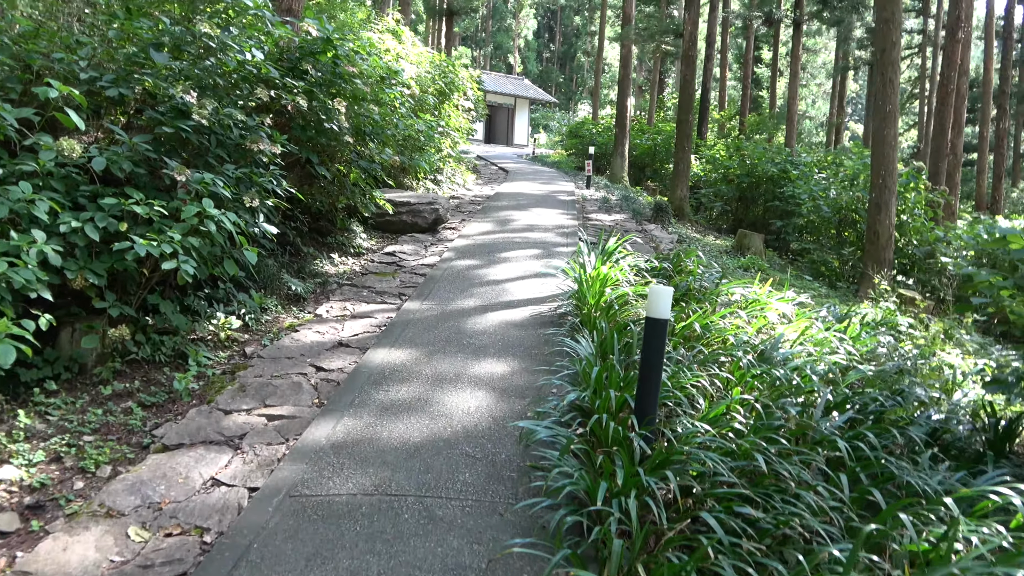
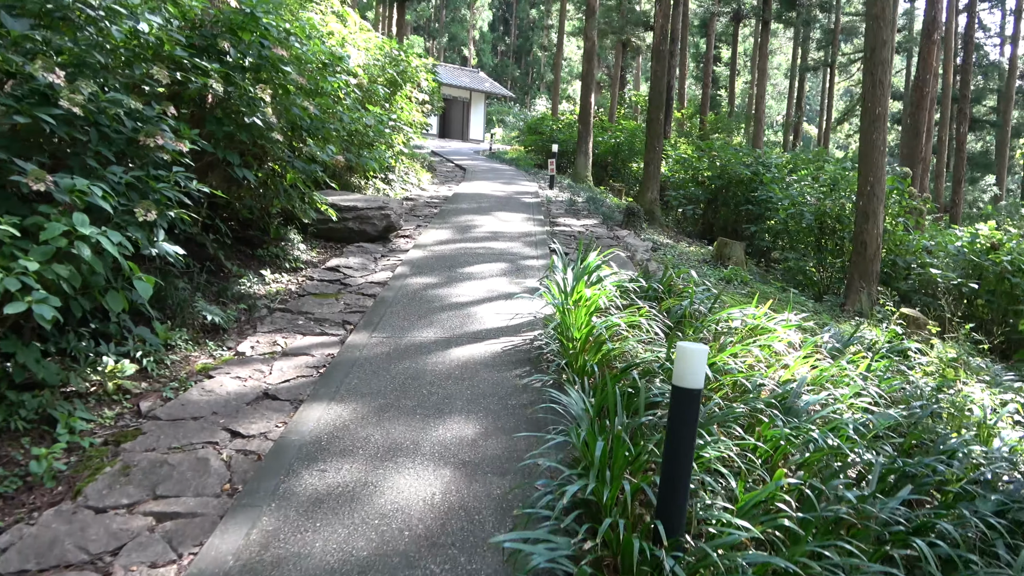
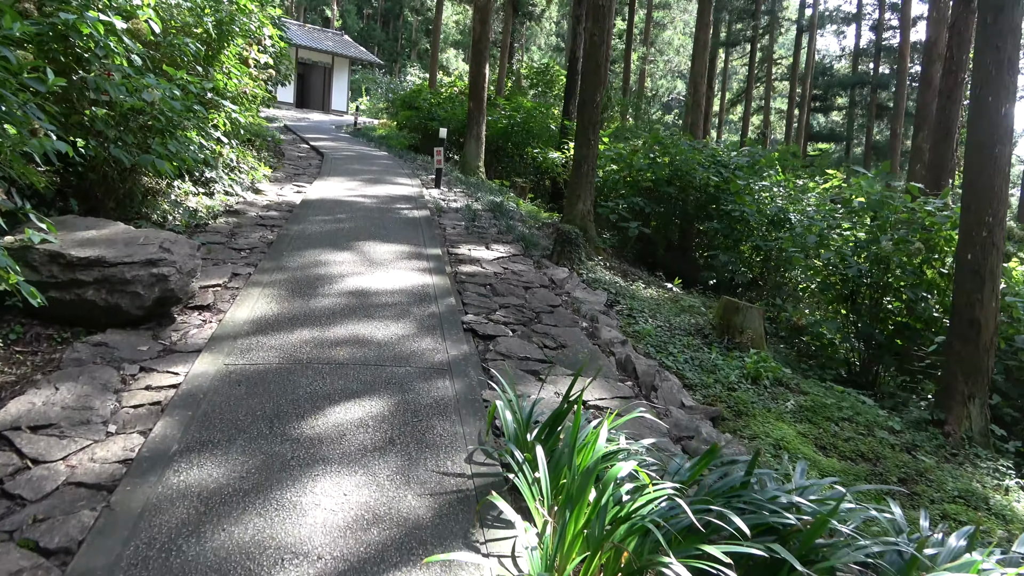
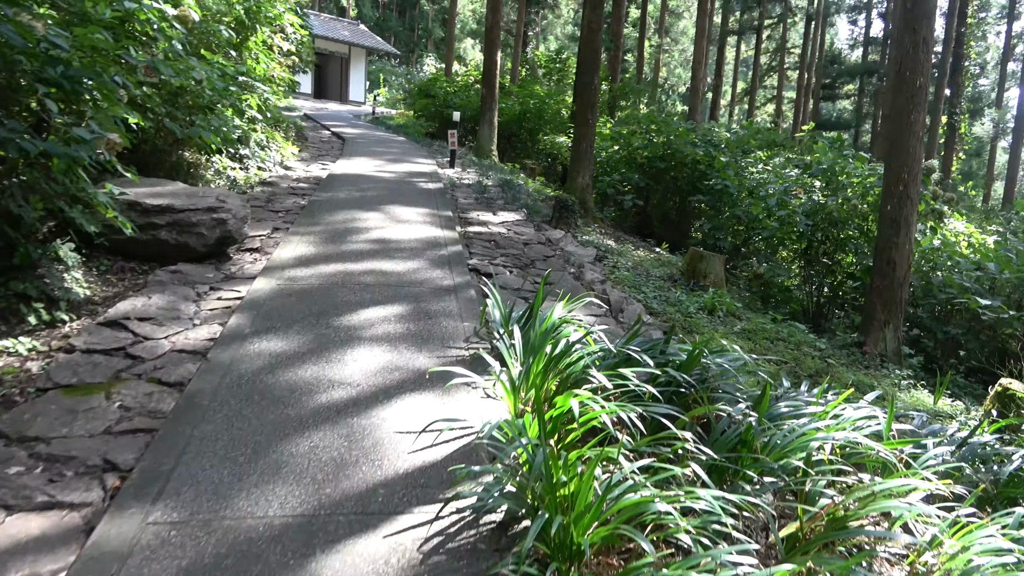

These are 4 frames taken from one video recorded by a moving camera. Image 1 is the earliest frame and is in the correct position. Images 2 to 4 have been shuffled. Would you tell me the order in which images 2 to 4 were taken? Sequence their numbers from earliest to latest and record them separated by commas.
2, 4, 3
